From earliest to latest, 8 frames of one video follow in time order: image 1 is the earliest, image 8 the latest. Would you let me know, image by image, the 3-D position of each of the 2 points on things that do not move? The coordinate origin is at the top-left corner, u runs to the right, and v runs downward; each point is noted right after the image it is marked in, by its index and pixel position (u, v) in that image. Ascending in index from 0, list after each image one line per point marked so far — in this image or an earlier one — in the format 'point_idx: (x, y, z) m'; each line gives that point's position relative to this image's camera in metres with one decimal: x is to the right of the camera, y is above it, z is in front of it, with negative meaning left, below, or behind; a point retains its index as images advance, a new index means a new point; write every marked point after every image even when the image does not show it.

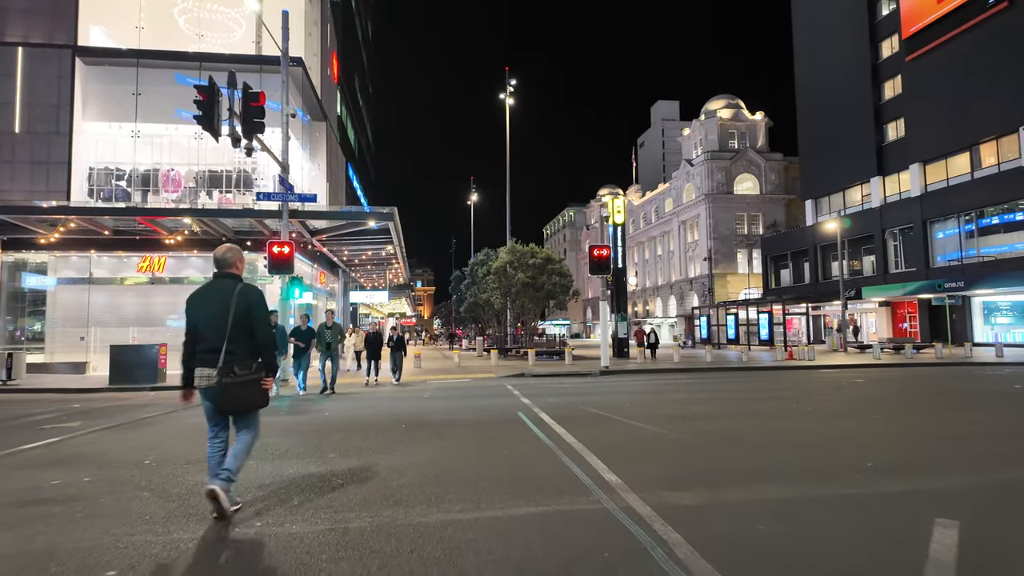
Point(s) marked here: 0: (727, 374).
0: (+6.6, -2.7, +18.4) m
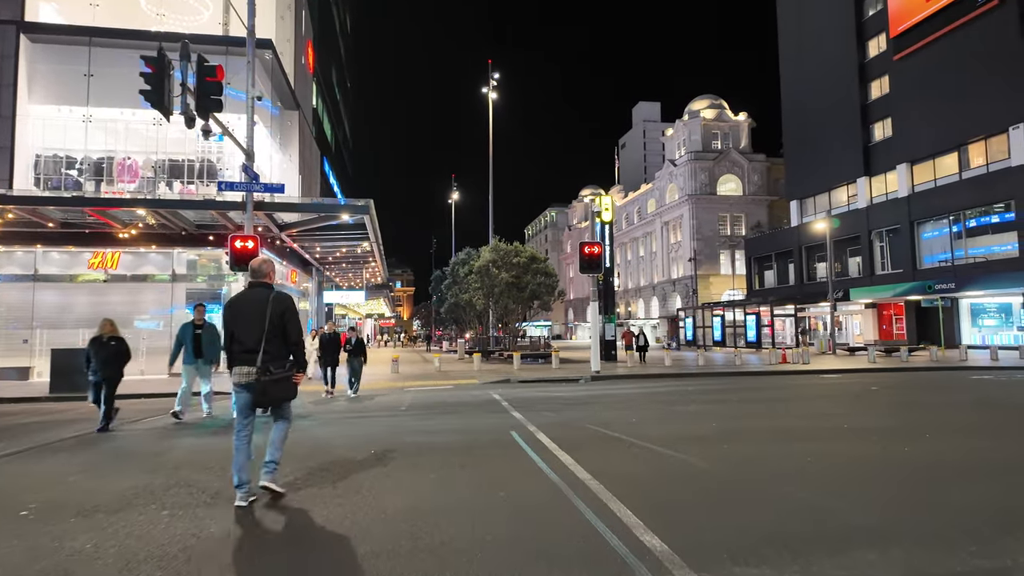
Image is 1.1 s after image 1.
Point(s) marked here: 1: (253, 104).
0: (+6.1, -2.7, +17.3) m
1: (-8.0, +5.7, +18.2) m
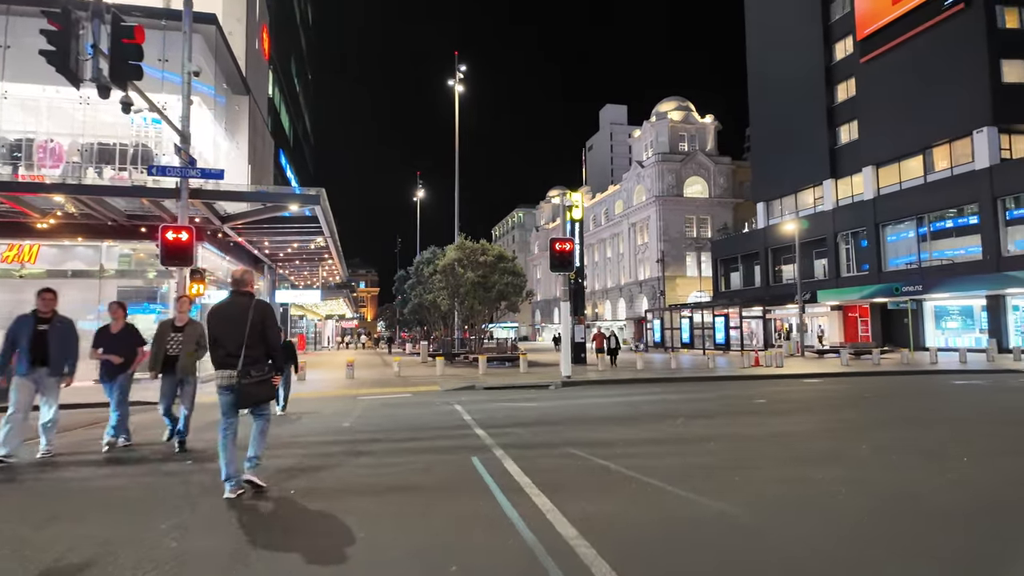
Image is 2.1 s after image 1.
0: (+5.2, -2.7, +16.2) m
1: (-9.0, +5.8, +16.4) m
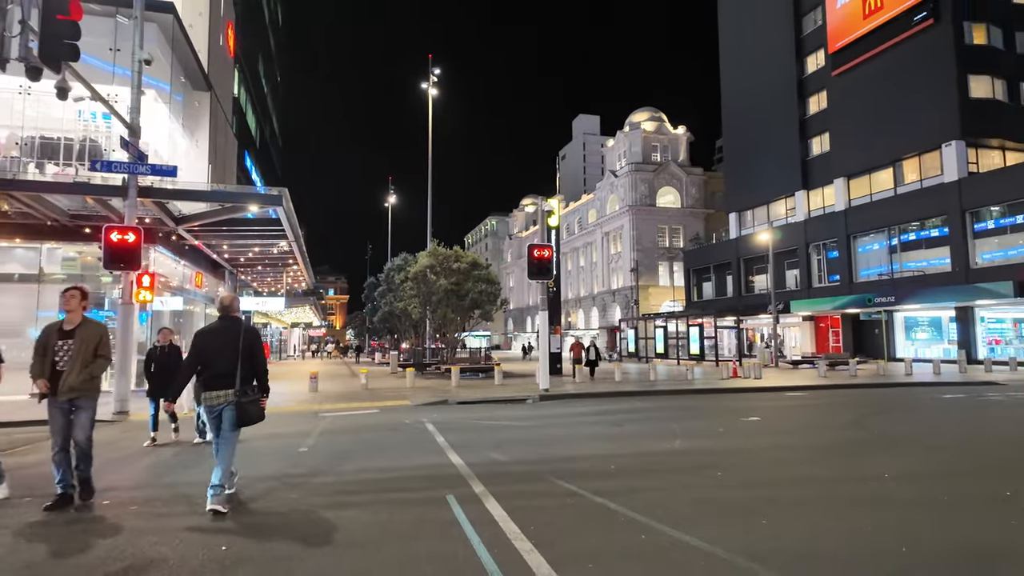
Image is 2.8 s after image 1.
0: (+4.5, -2.9, +15.6) m
1: (-9.6, +5.7, +15.1) m
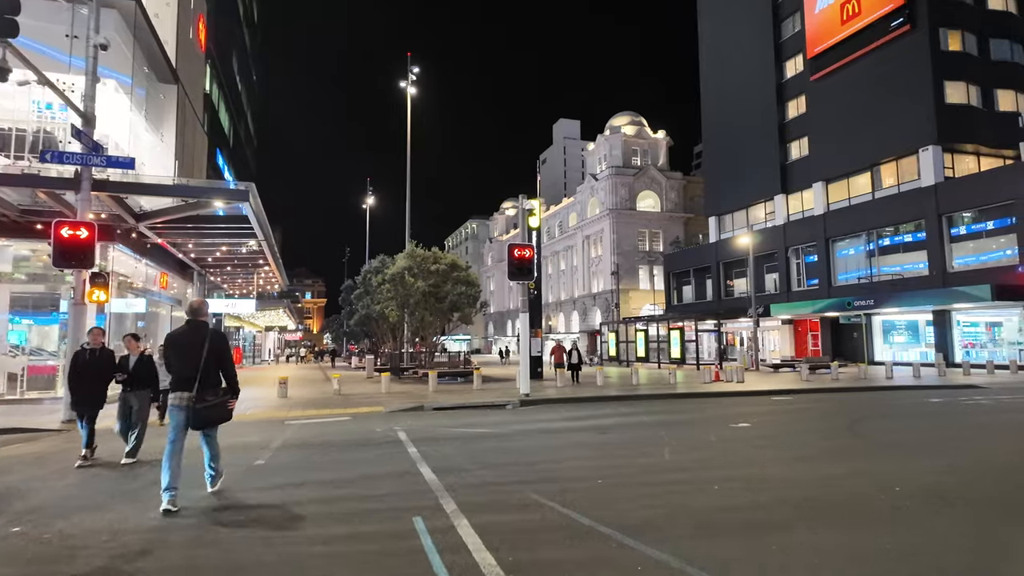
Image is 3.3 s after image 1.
0: (+4.0, -3.0, +15.1) m
1: (-10.1, +5.7, +14.2) m
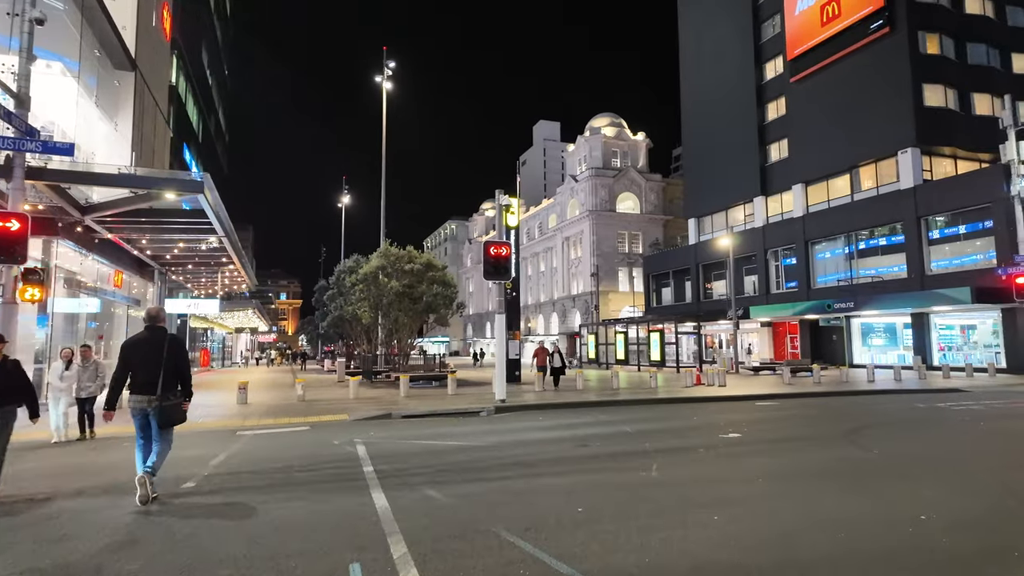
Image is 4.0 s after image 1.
0: (+3.4, -3.0, +14.3) m
1: (-10.6, +5.7, +13.0) m
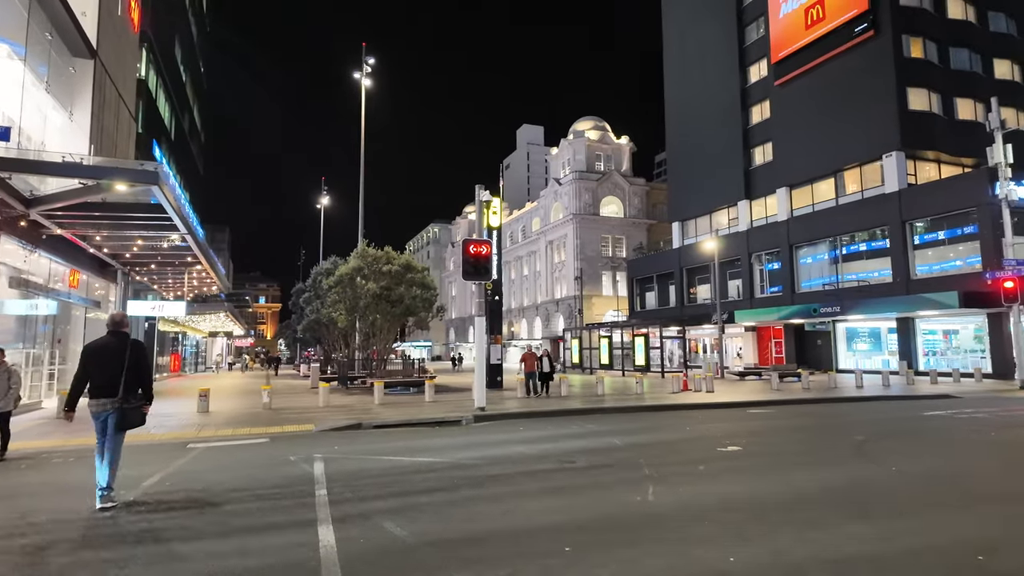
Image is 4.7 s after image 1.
0: (+2.9, -3.0, +13.5) m
1: (-11.0, +5.7, +11.9) m
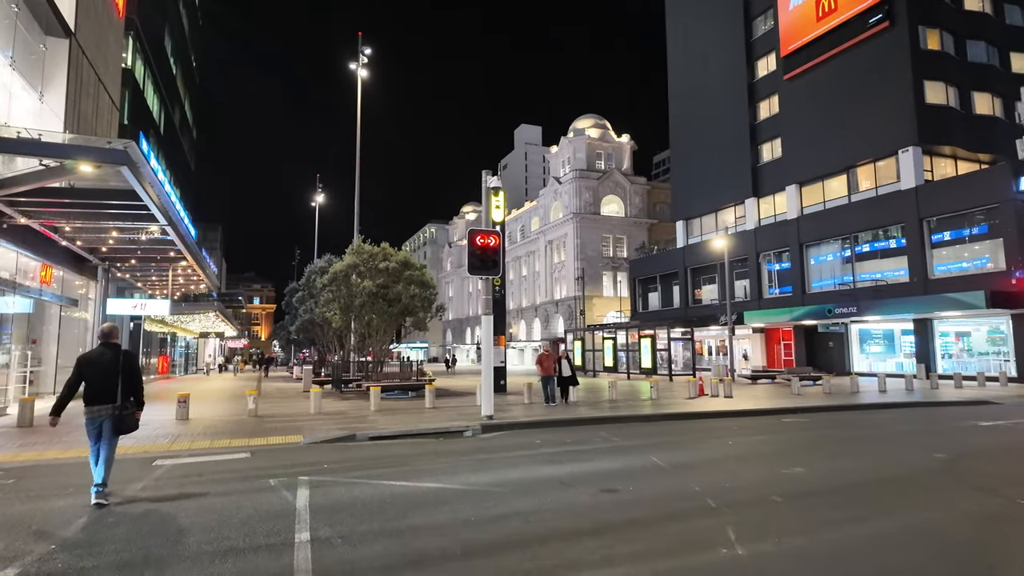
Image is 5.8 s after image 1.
0: (+3.2, -2.9, +12.2) m
1: (-10.7, +5.9, +10.5) m
